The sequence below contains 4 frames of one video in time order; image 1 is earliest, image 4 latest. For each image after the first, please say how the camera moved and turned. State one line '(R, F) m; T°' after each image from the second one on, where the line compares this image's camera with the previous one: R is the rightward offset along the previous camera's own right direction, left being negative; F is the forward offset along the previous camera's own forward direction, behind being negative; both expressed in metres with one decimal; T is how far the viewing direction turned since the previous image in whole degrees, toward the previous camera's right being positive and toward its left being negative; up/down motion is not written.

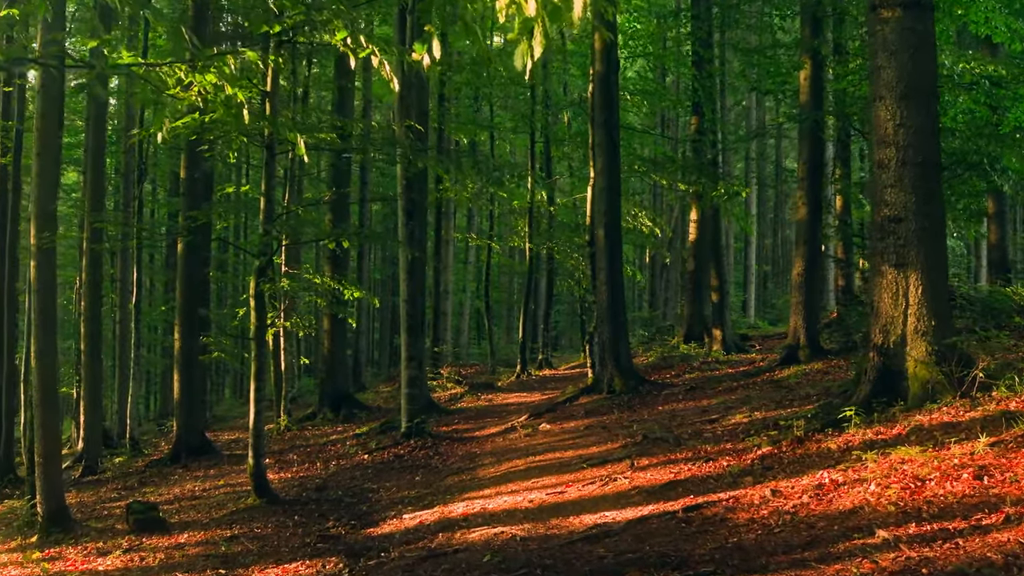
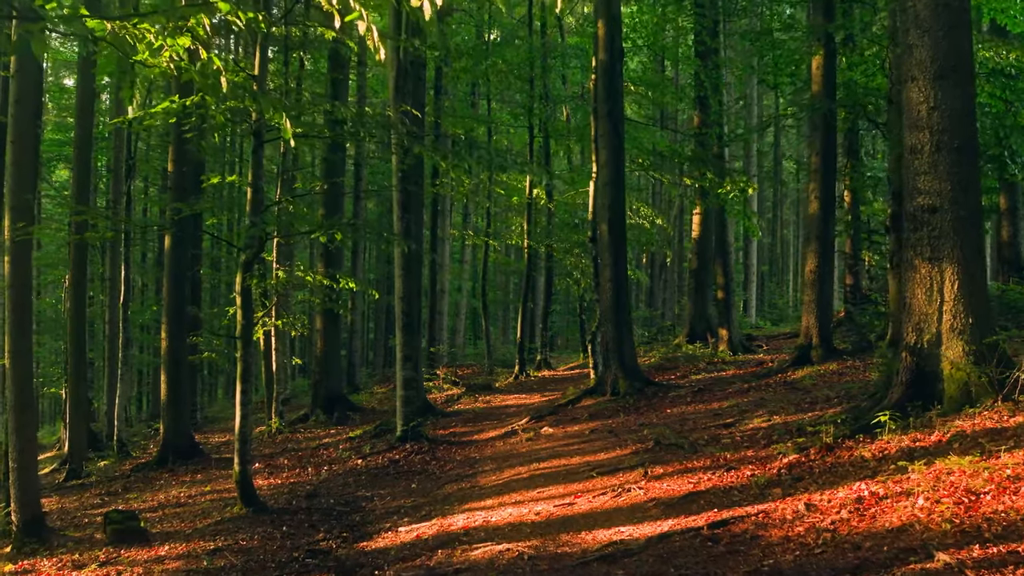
(-0.1, +0.5) m; 0°
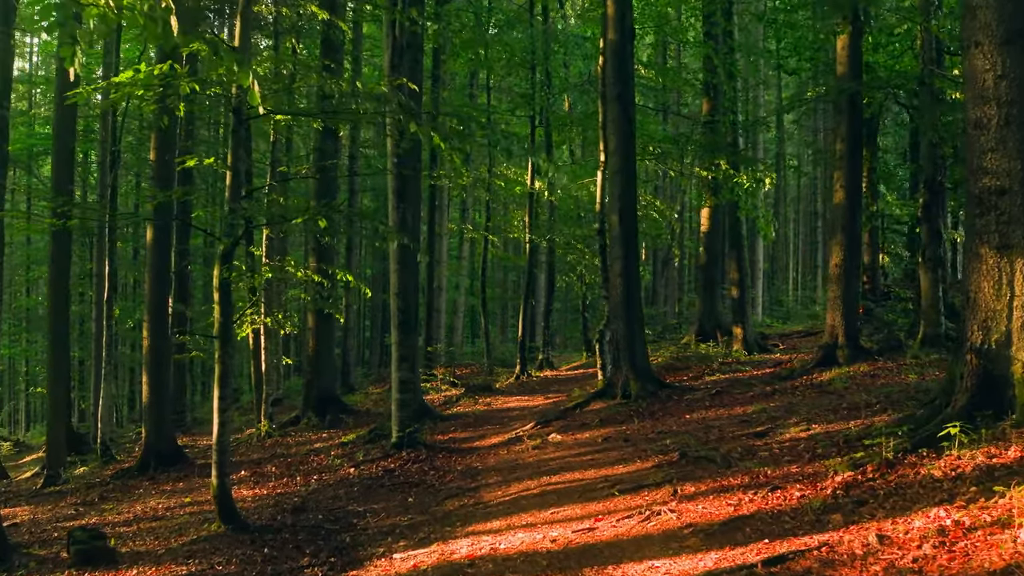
(-0.1, +0.8) m; 0°
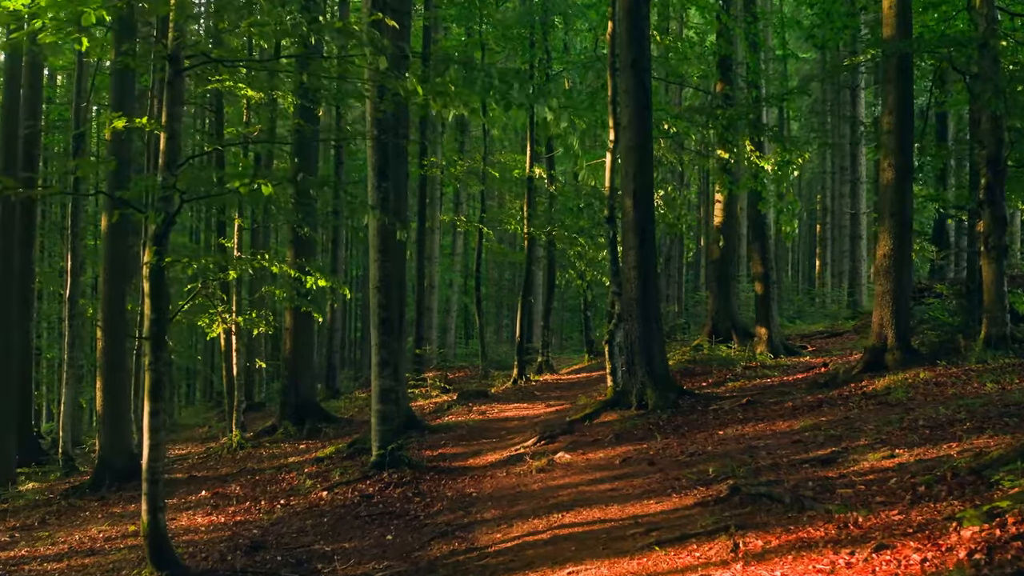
(-0.1, +1.4) m; 0°
